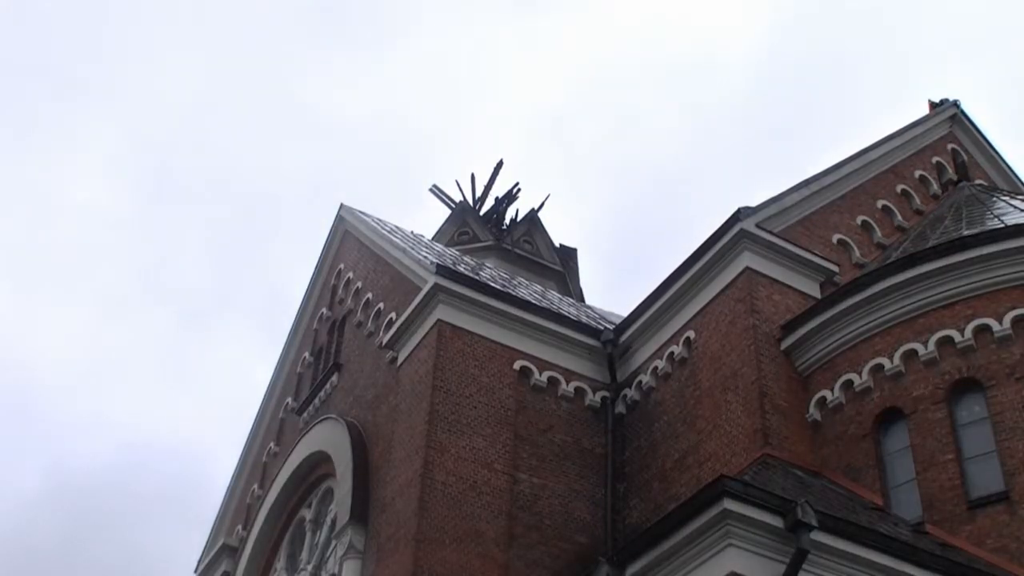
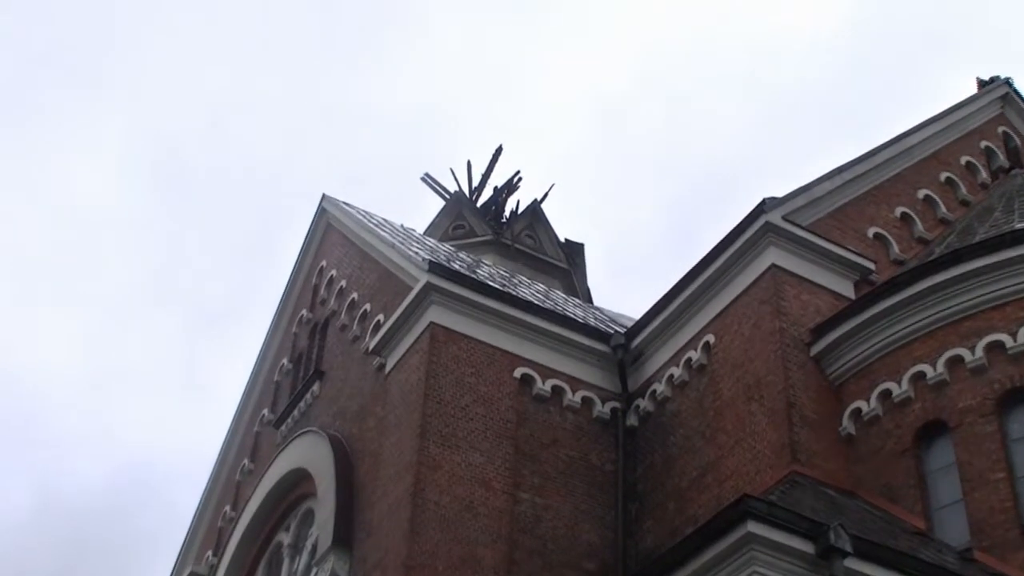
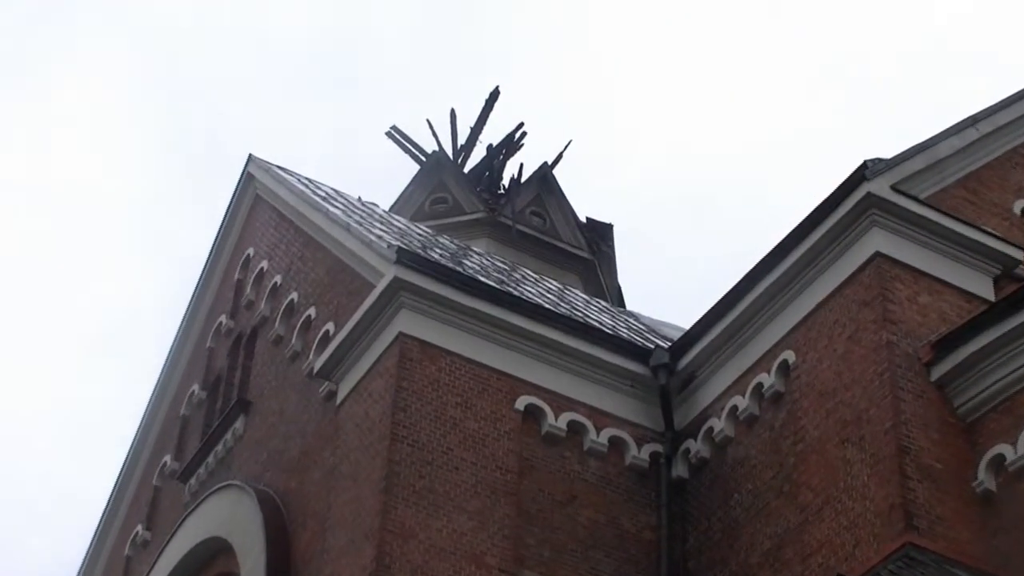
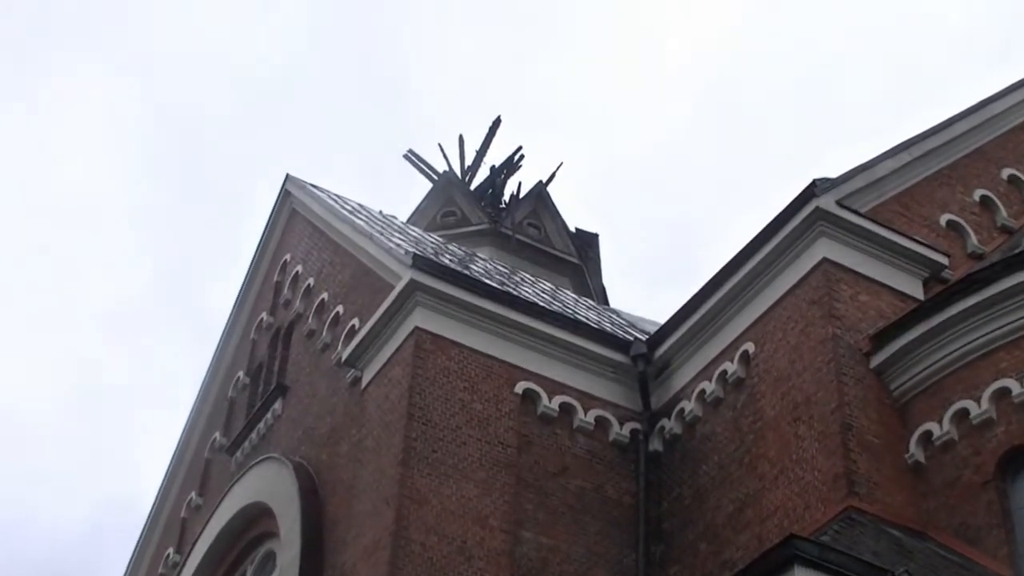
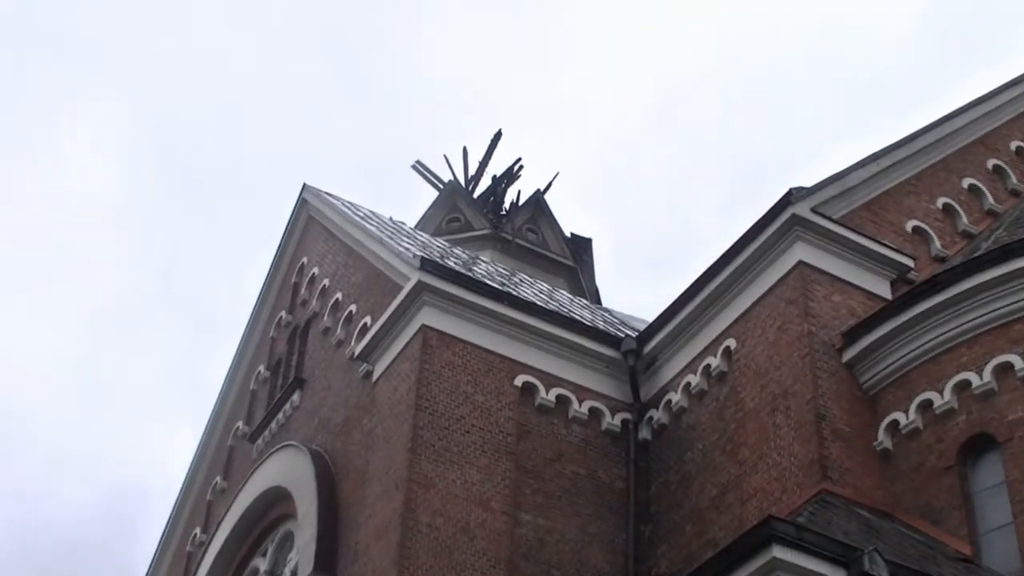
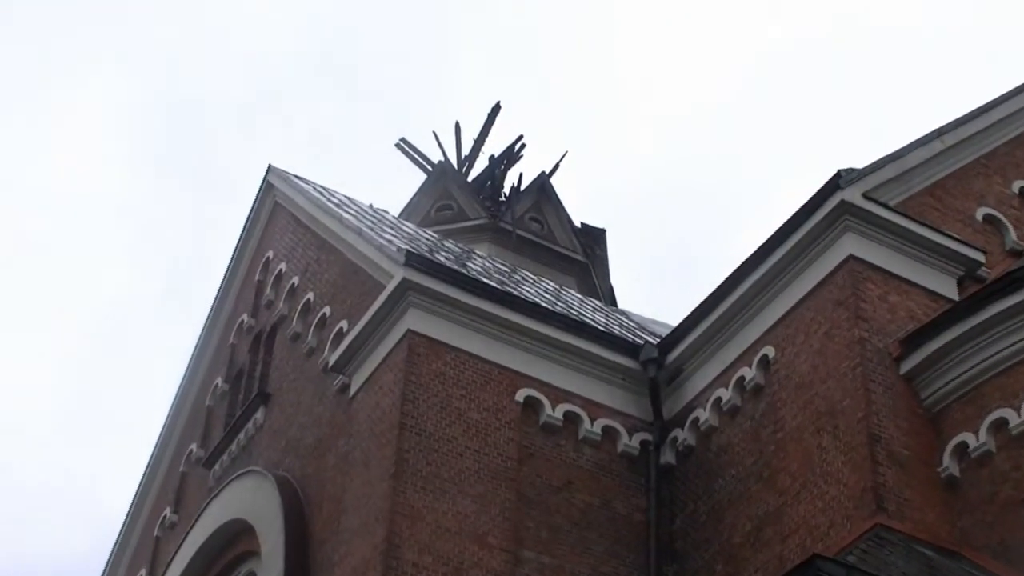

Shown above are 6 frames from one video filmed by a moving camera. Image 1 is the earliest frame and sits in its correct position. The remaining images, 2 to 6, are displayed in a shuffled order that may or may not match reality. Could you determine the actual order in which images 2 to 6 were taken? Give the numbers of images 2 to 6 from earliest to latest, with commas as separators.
2, 5, 4, 6, 3
